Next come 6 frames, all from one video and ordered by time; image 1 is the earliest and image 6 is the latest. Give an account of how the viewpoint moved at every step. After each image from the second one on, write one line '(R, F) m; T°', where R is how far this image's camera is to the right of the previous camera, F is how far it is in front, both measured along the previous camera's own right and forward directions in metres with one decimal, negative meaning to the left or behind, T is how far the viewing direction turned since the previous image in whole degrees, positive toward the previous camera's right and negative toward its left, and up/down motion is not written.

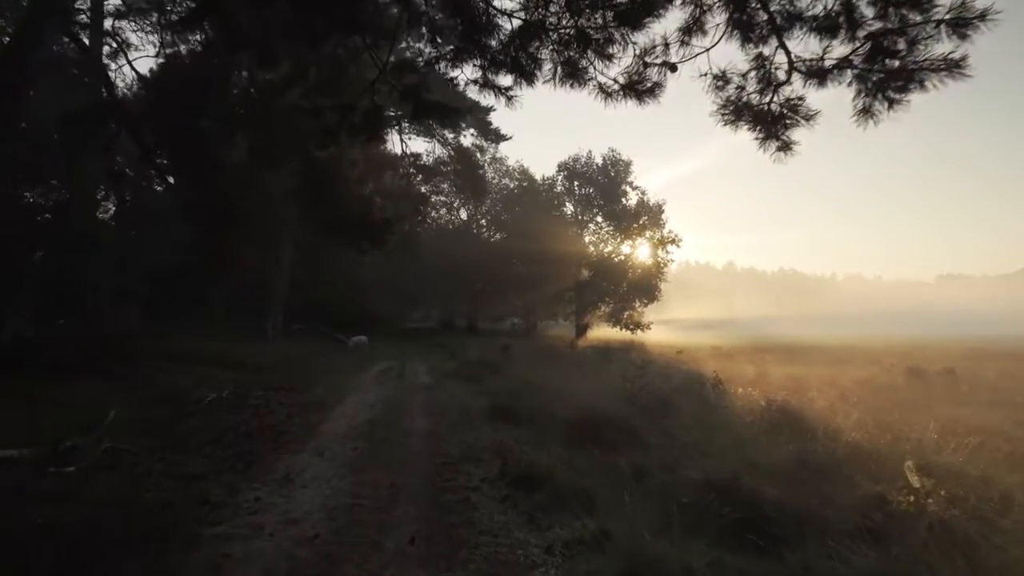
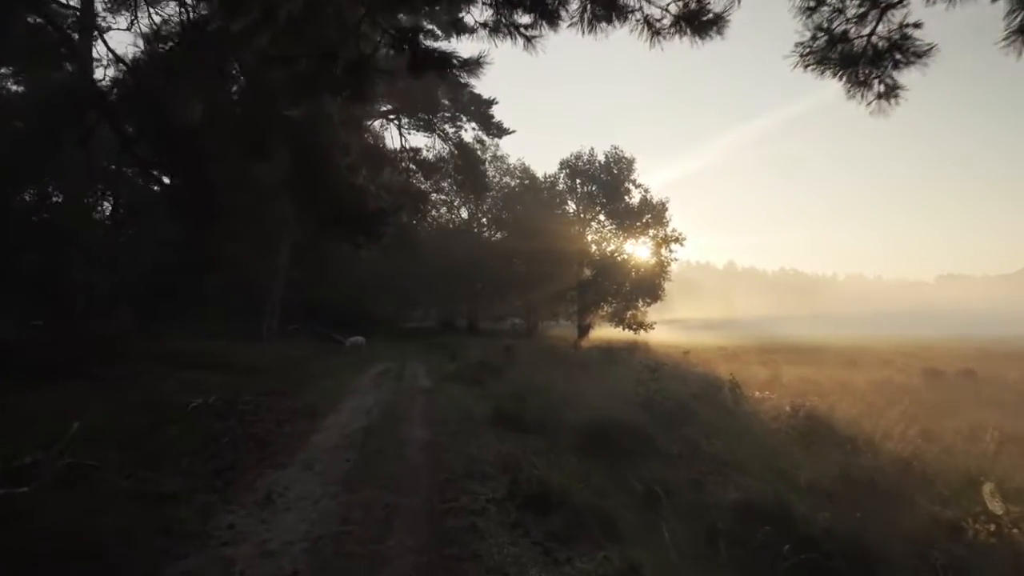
(-0.1, +1.0) m; 0°
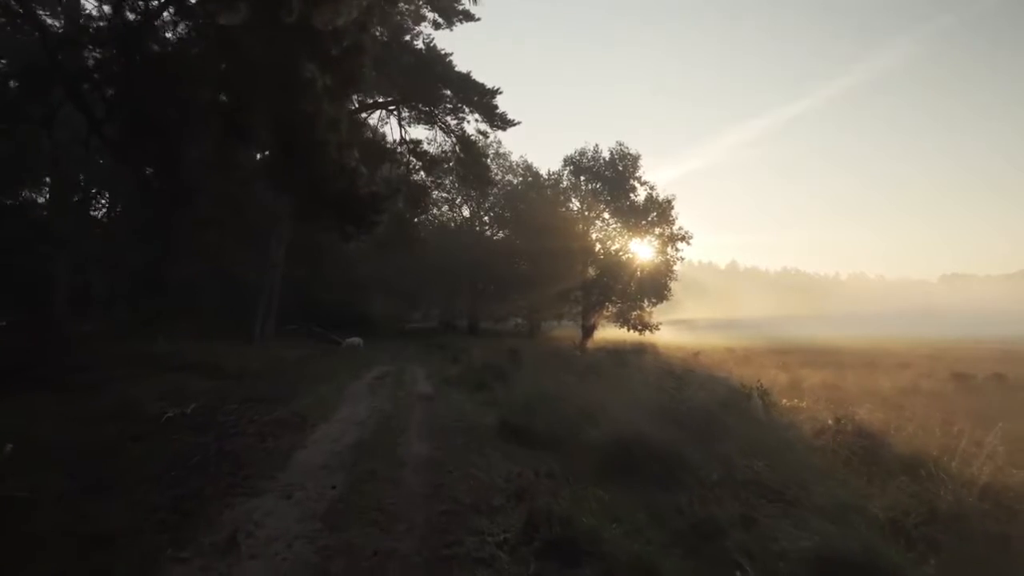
(-0.2, +1.4) m; 0°
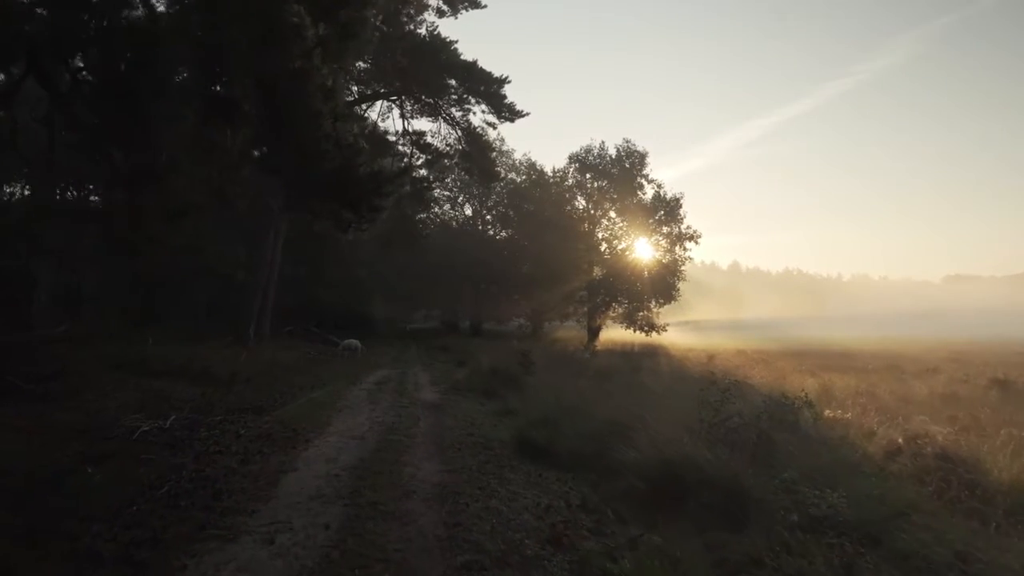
(-0.3, +1.5) m; 0°
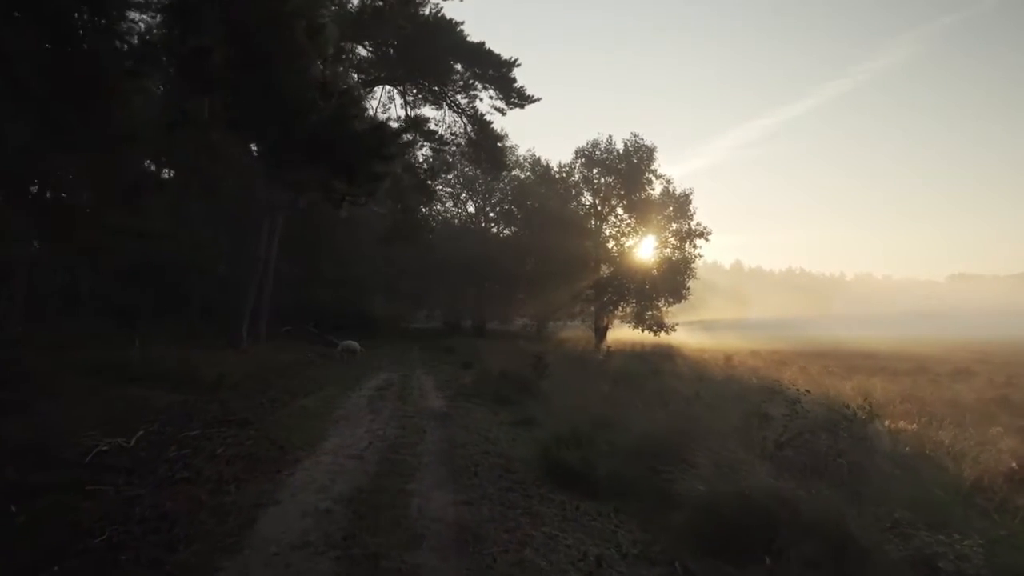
(-0.4, +1.8) m; 0°
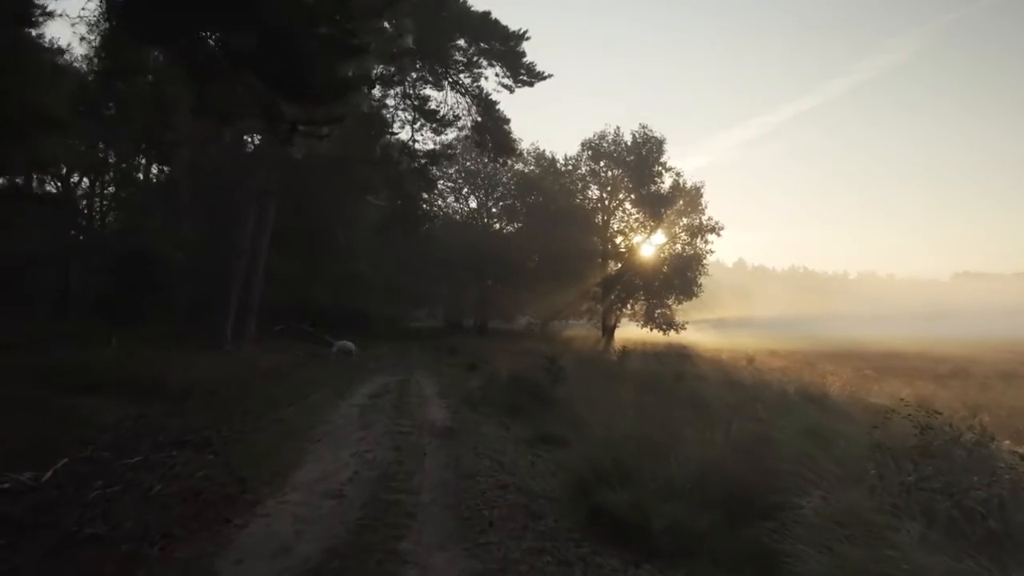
(-0.3, +2.4) m; 0°
